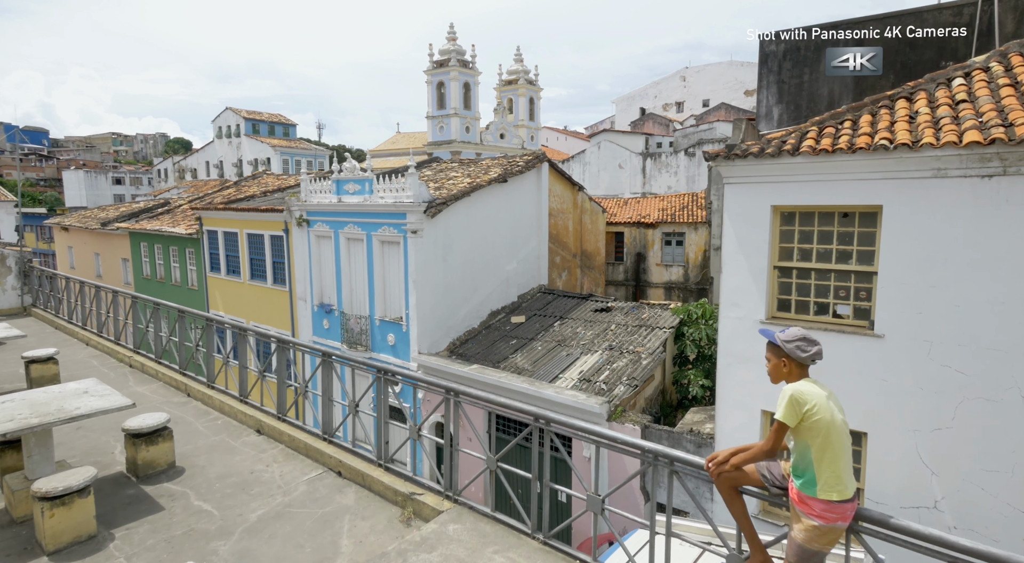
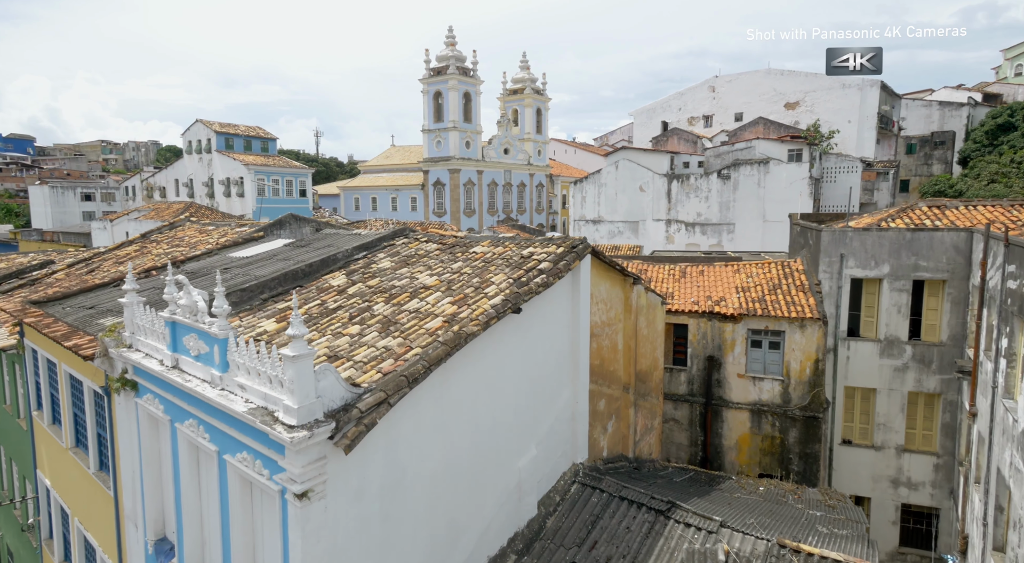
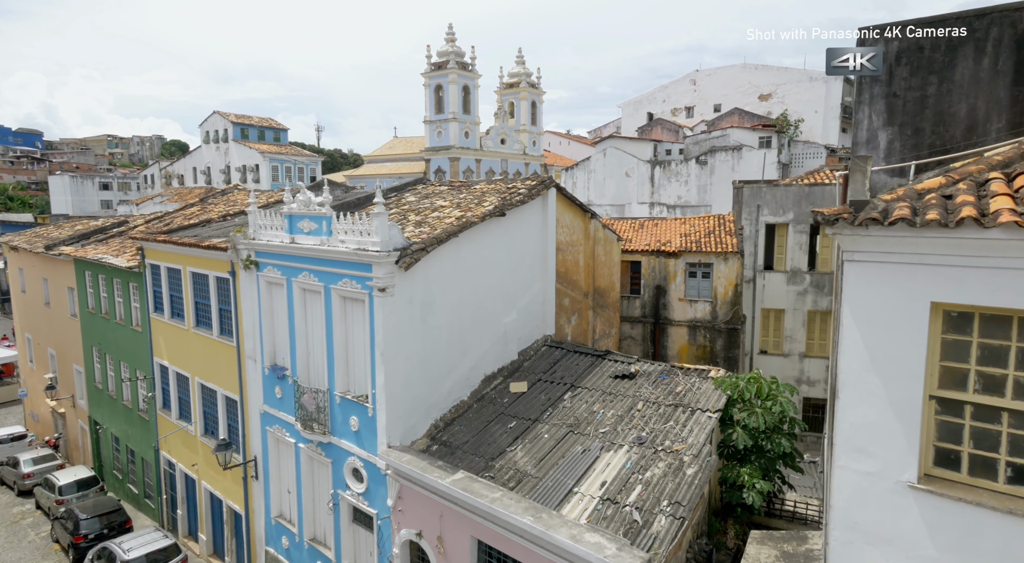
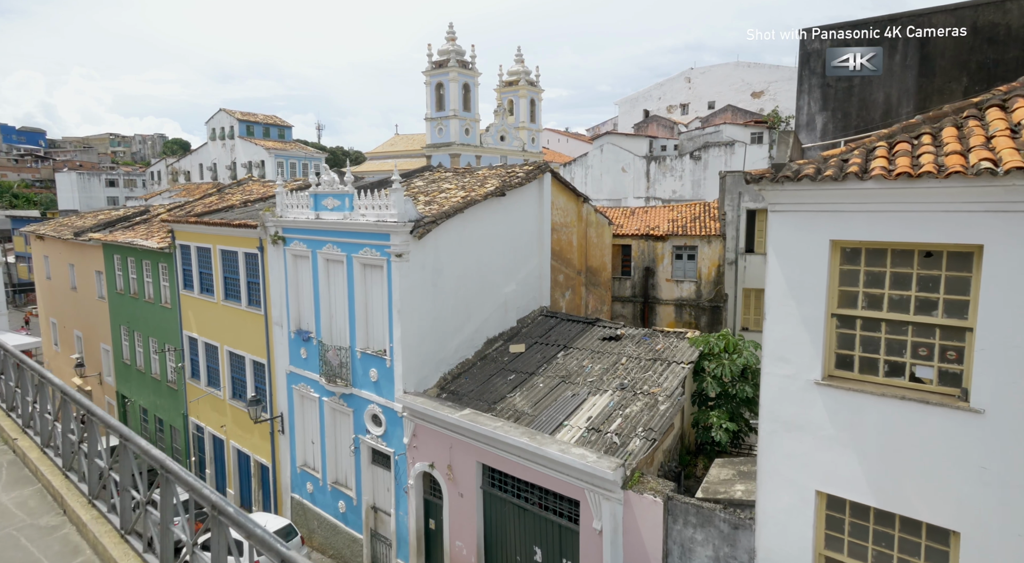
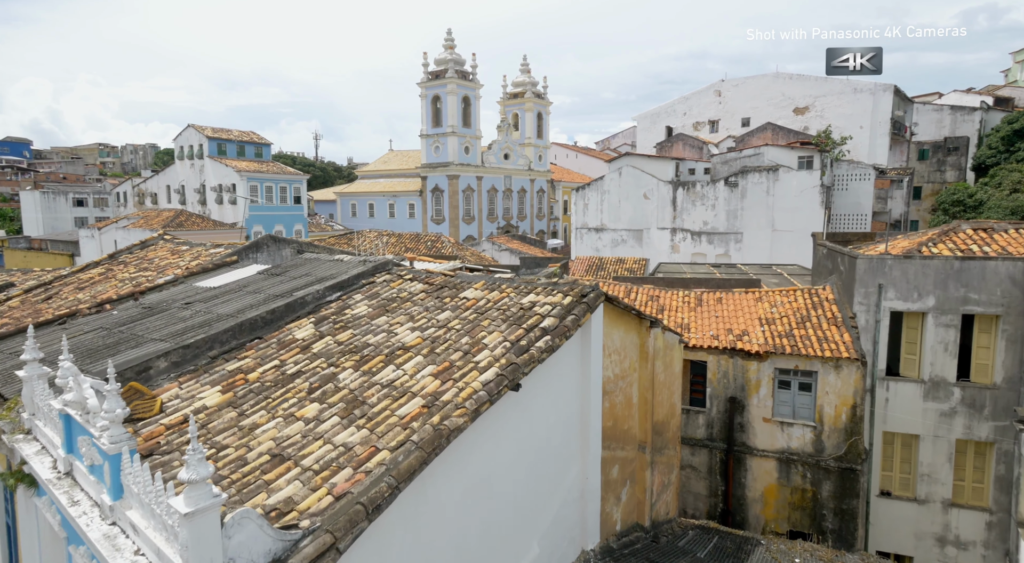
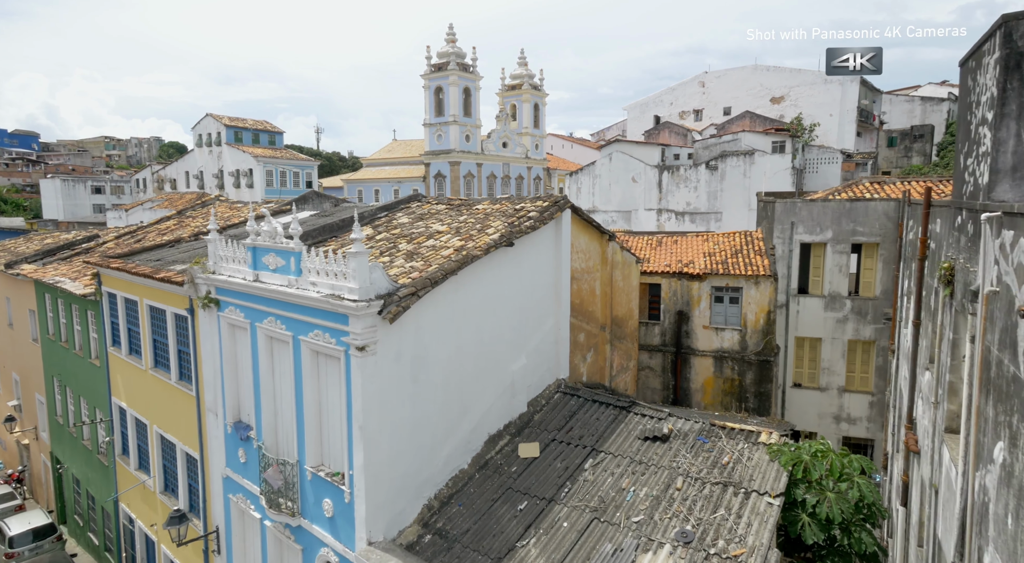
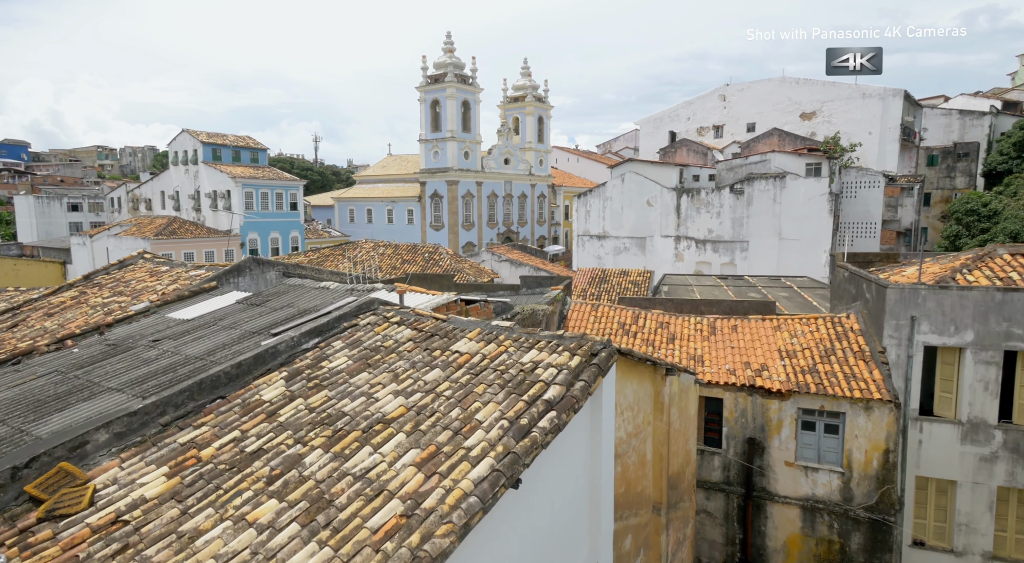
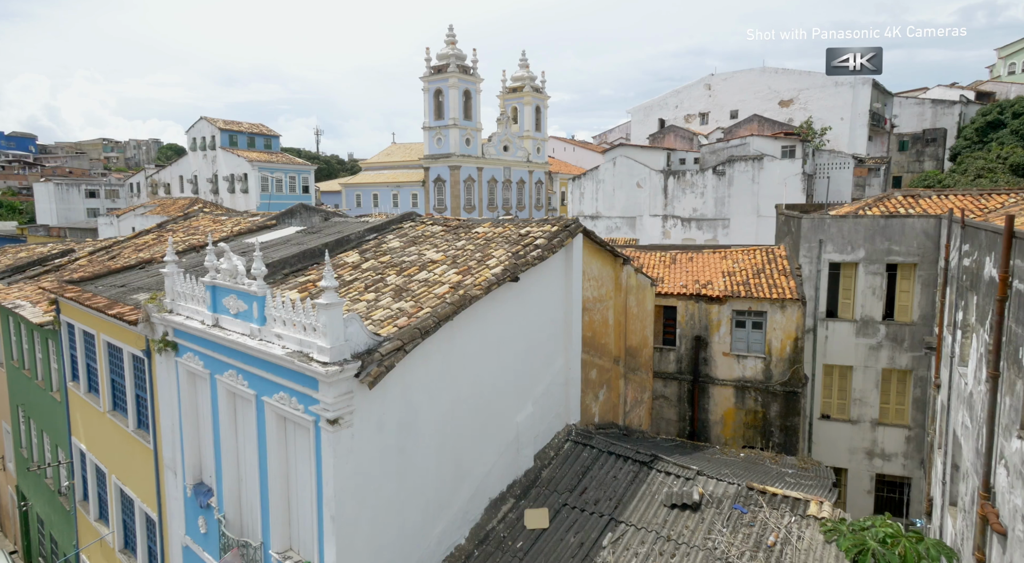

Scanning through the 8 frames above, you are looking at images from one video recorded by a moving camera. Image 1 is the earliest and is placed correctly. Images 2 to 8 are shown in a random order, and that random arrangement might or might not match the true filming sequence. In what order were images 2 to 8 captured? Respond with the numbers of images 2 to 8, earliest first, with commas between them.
4, 3, 6, 8, 2, 5, 7
